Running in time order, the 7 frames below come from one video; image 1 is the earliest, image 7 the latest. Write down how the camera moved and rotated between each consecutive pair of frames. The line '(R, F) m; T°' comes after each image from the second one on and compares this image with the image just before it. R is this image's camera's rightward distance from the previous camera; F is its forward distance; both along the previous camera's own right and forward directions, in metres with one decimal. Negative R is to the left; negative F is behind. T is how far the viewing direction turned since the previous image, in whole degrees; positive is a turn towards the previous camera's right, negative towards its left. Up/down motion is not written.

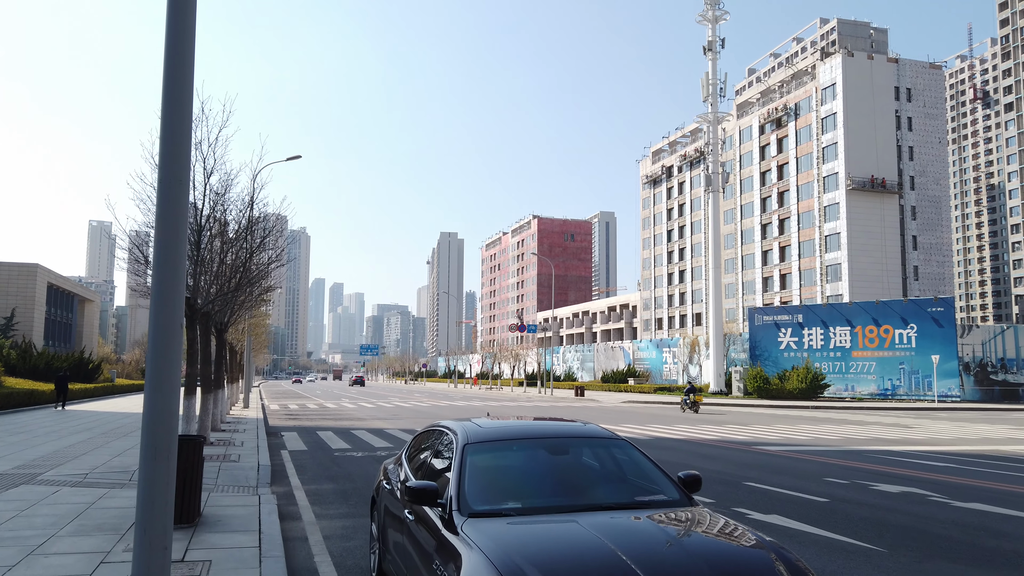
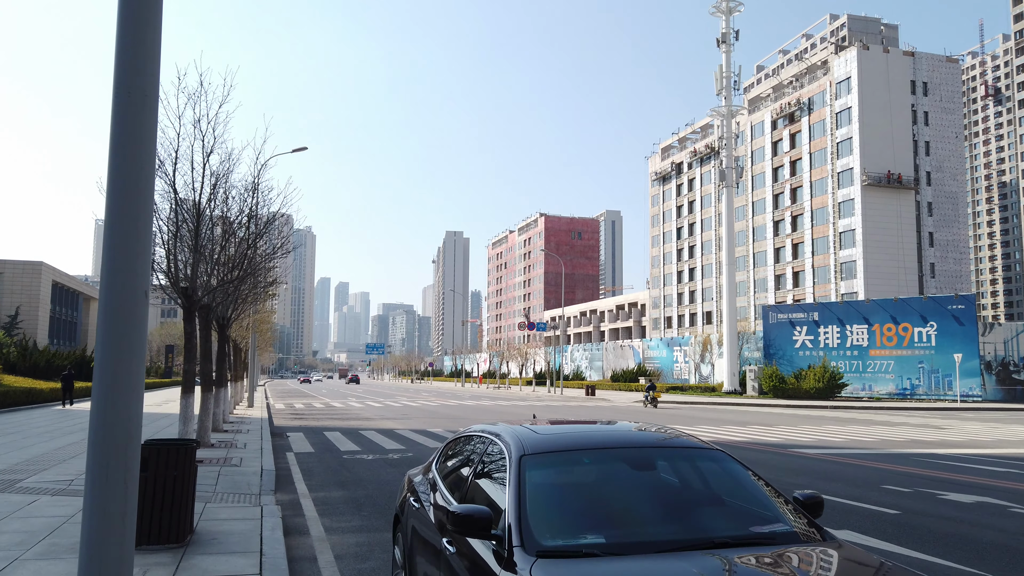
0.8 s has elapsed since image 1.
(-0.3, +0.9) m; 0°
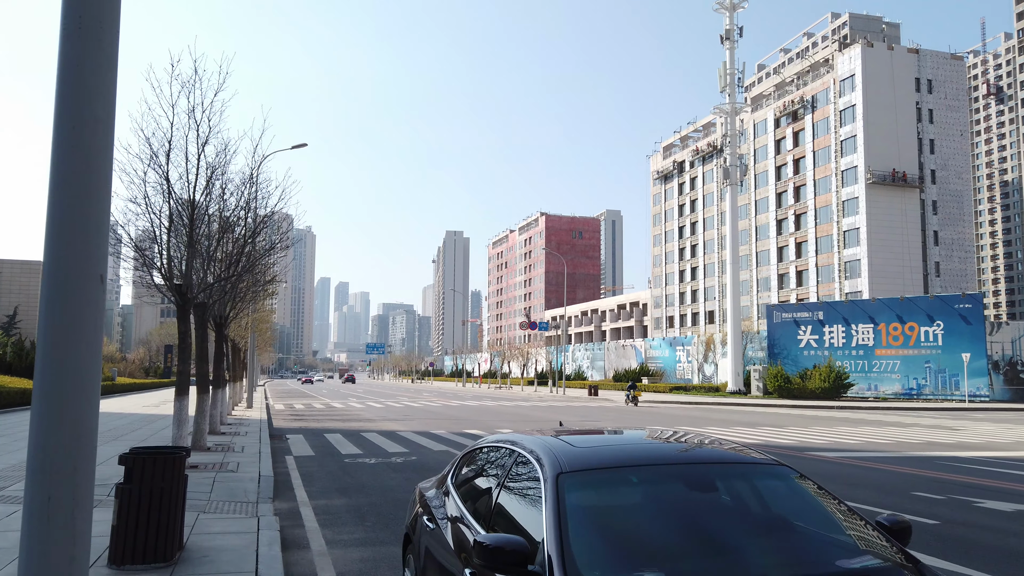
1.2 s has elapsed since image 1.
(-0.1, +0.5) m; 0°
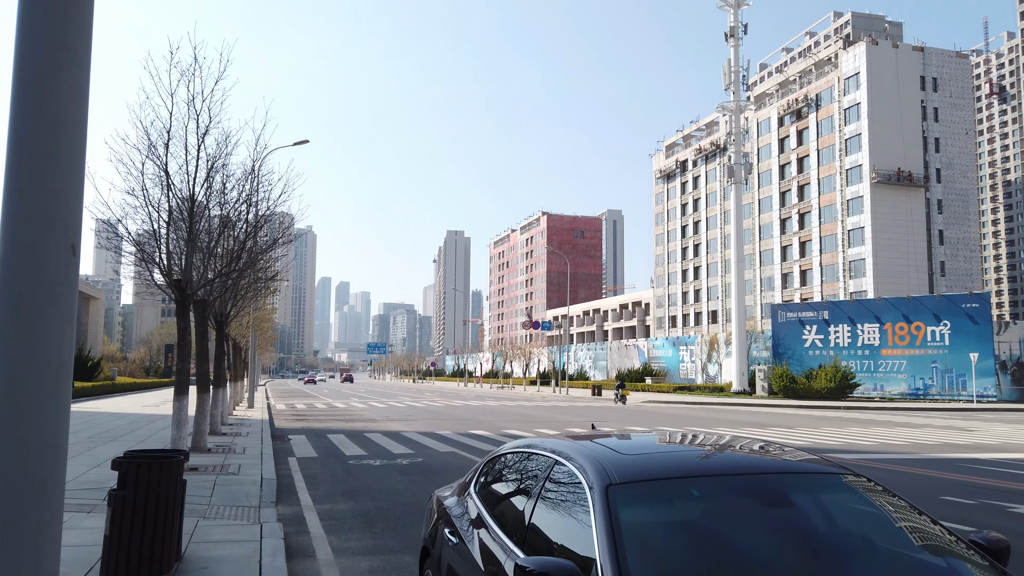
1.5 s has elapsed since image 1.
(-0.1, +0.4) m; 0°
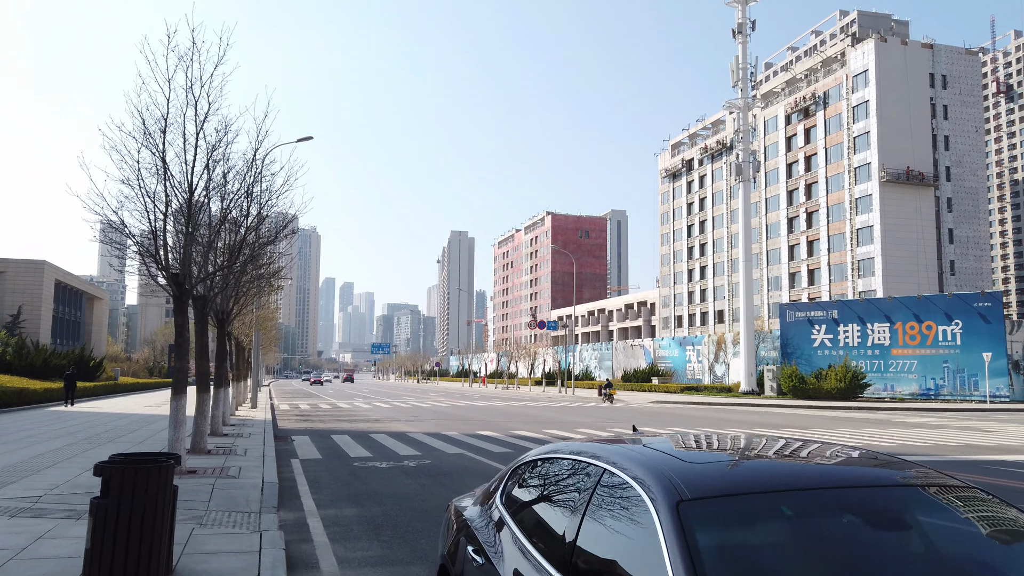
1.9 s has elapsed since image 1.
(-0.1, +0.5) m; 0°
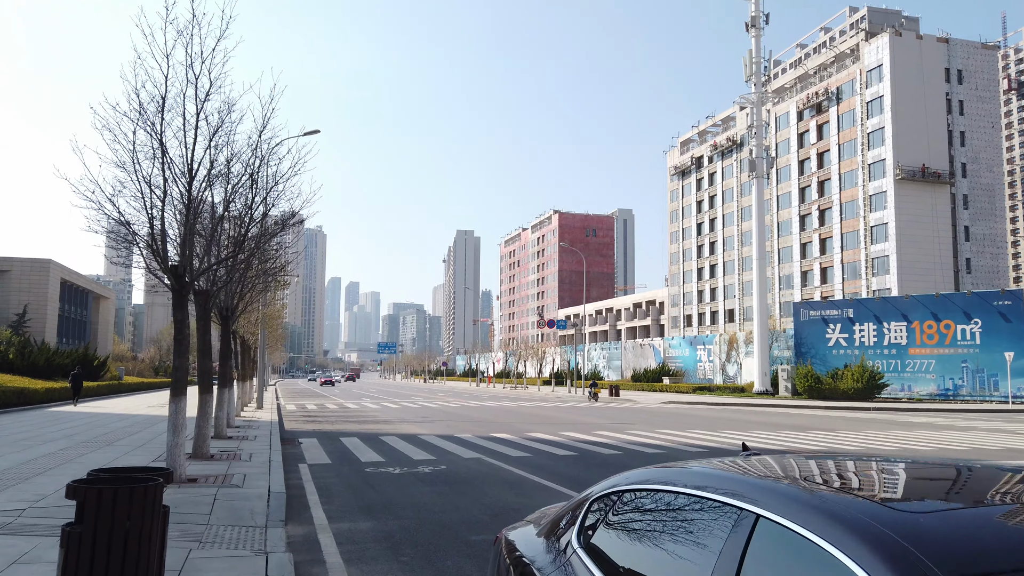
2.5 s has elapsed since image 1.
(-0.3, +0.7) m; 0°
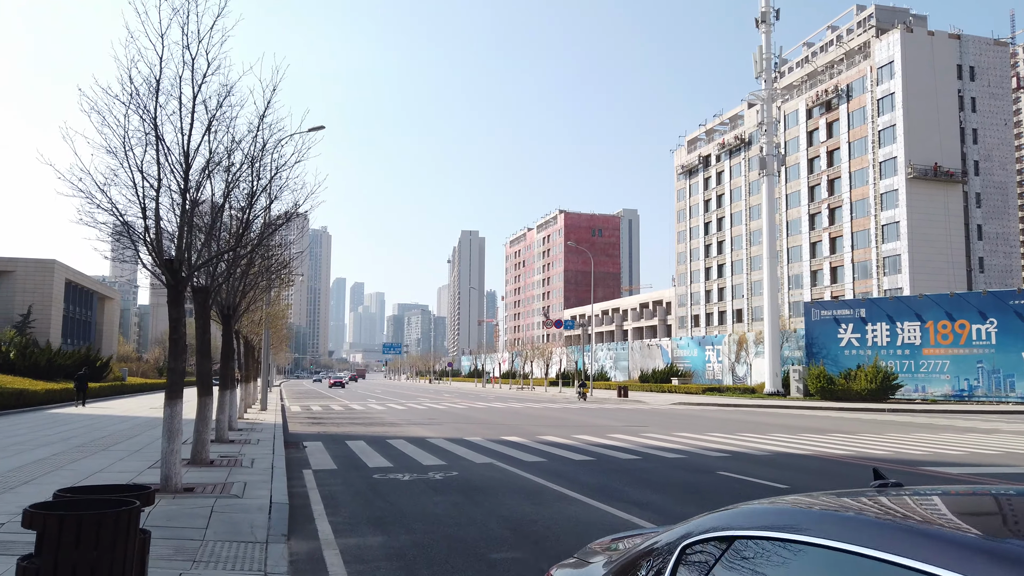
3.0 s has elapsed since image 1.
(-0.2, +0.6) m; 0°
